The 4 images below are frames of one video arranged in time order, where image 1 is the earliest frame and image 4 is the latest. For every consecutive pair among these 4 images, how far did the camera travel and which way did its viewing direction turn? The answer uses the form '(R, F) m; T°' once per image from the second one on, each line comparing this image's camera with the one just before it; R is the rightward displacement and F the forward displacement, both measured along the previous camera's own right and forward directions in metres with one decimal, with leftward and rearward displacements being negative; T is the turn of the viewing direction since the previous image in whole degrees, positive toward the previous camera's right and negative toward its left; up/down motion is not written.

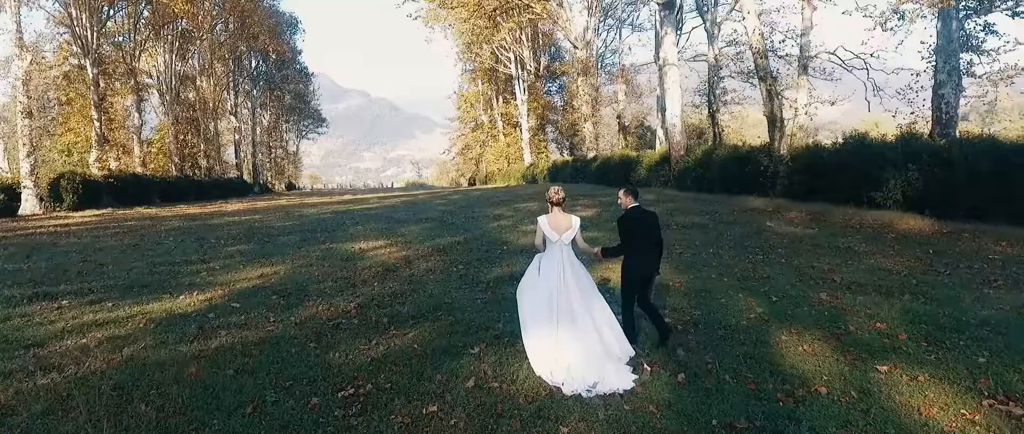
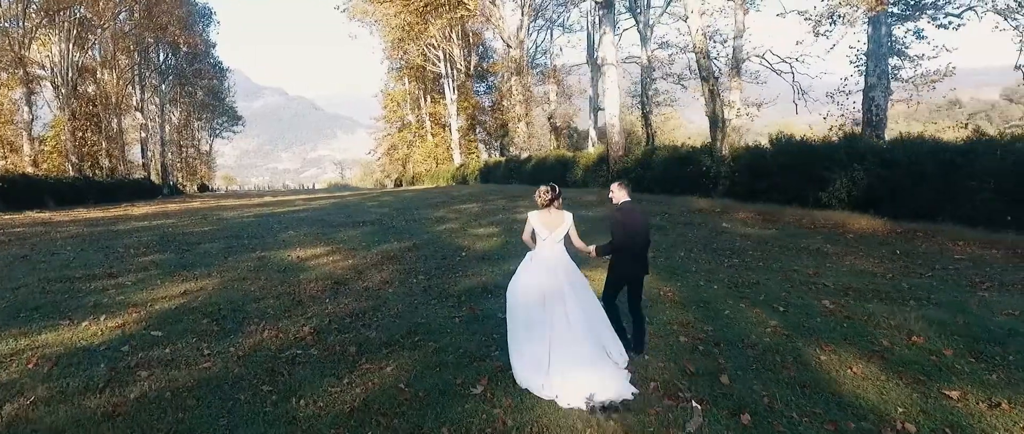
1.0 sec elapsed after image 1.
(-0.6, +1.1) m; +7°
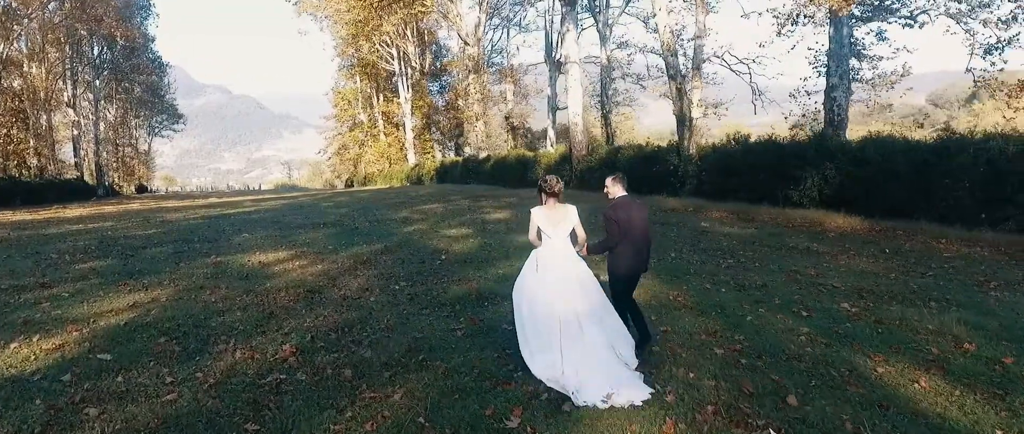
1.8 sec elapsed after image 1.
(-0.6, +0.8) m; +4°
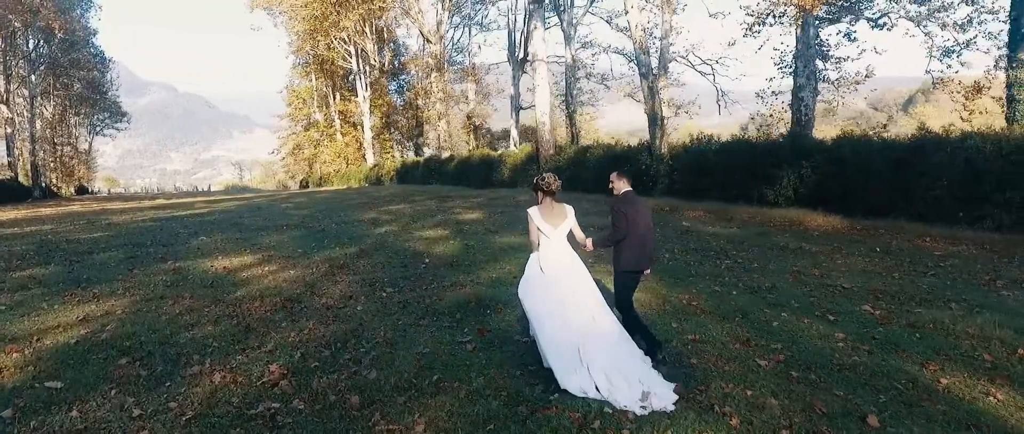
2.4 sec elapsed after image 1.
(-0.5, +0.7) m; +4°
